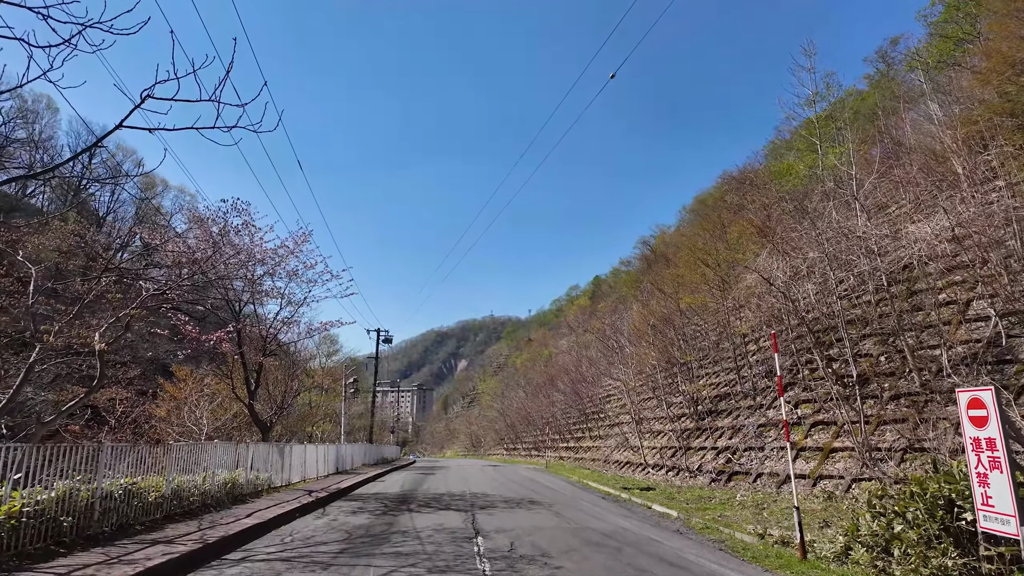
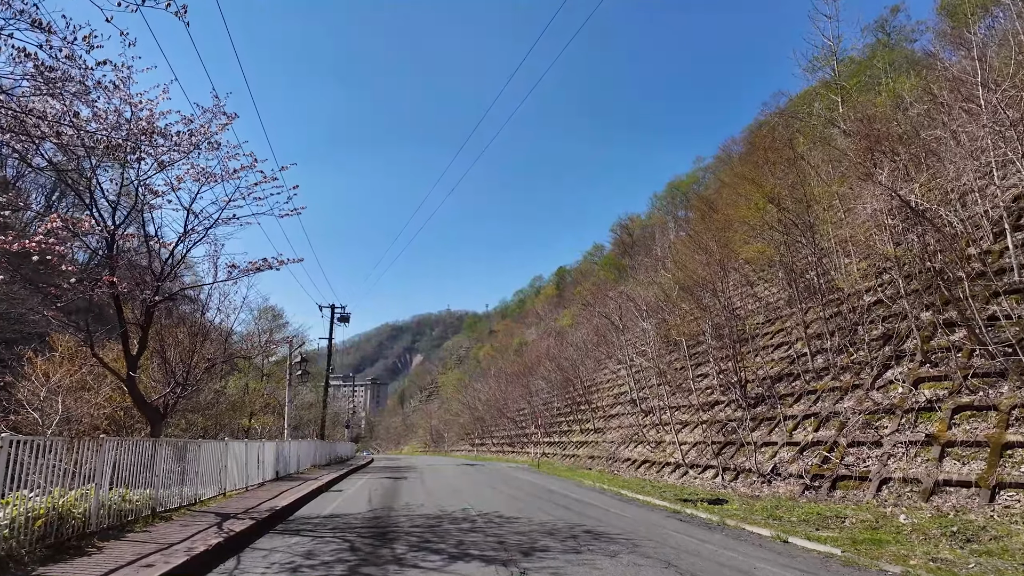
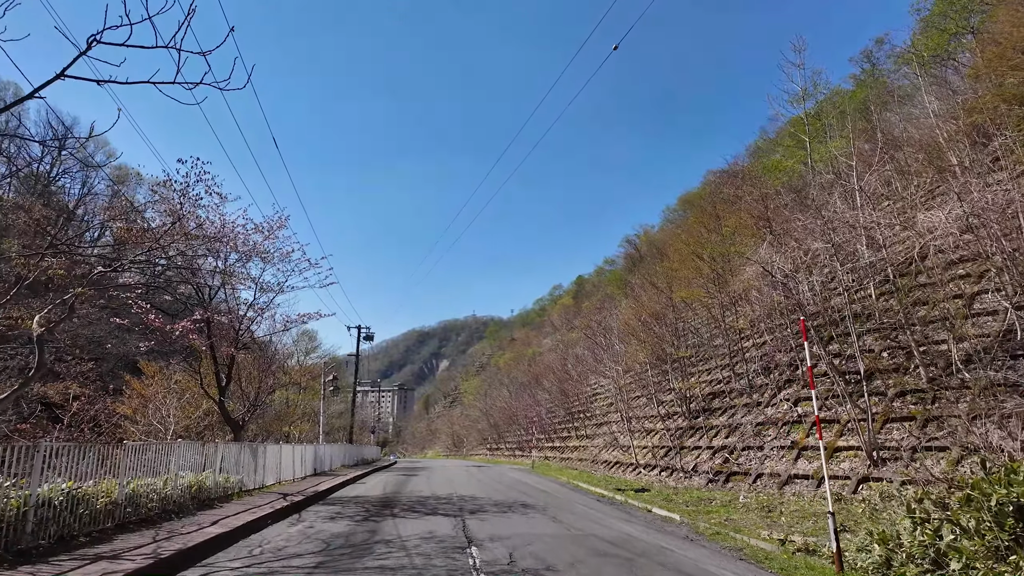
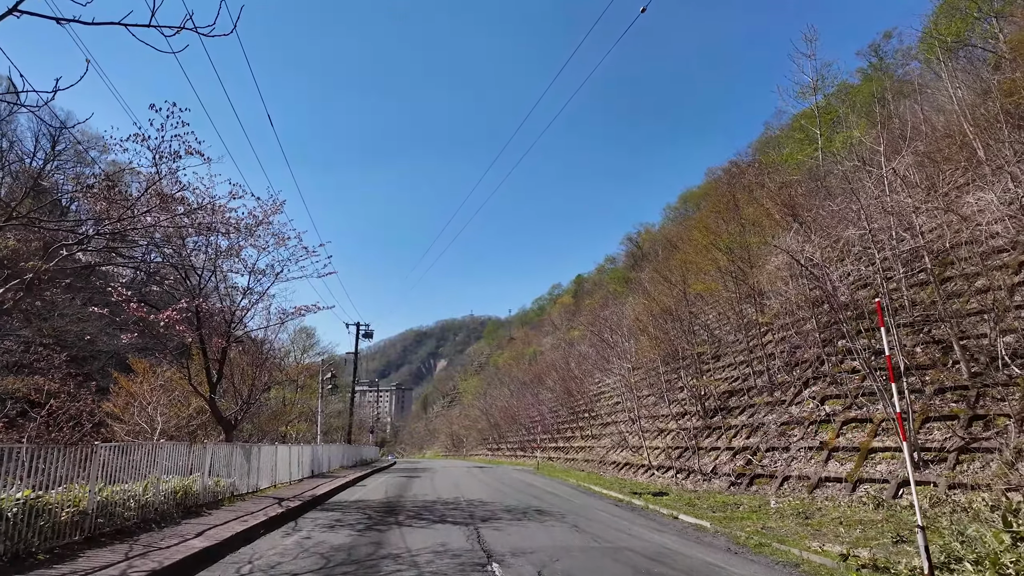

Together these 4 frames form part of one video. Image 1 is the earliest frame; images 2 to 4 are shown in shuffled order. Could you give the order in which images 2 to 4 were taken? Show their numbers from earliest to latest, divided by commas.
3, 4, 2
